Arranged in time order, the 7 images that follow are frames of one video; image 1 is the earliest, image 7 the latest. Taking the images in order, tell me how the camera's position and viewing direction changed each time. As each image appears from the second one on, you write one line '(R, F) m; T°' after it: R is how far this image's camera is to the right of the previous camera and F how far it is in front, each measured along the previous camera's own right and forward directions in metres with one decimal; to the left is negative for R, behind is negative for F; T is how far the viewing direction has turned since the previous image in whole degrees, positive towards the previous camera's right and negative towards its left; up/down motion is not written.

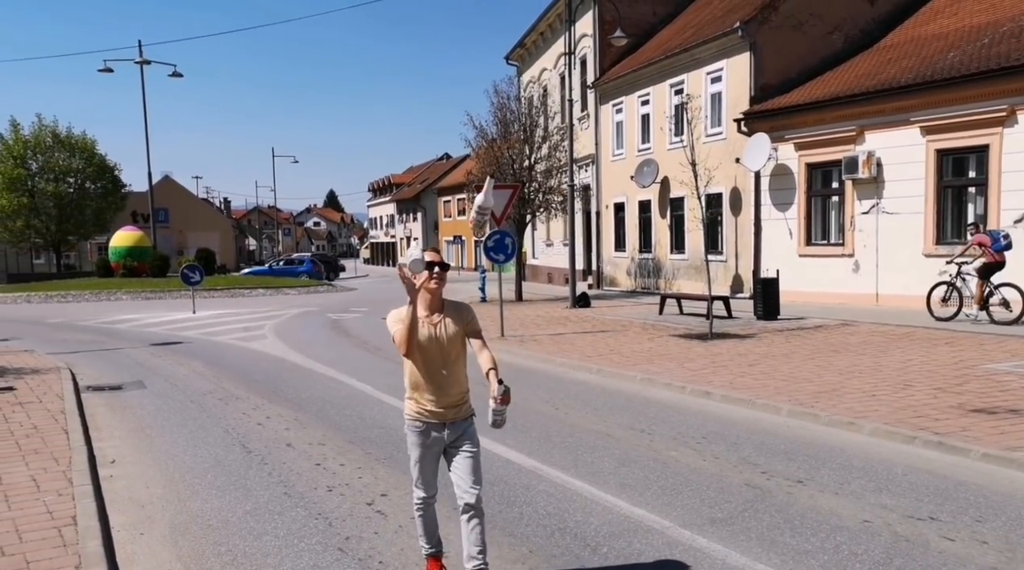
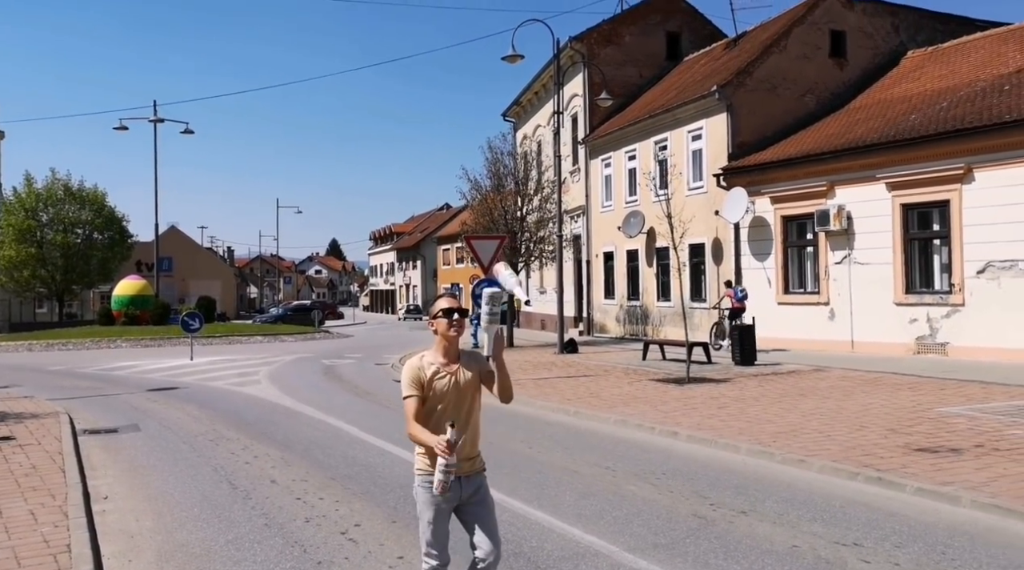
(+0.3, -0.6) m; 0°
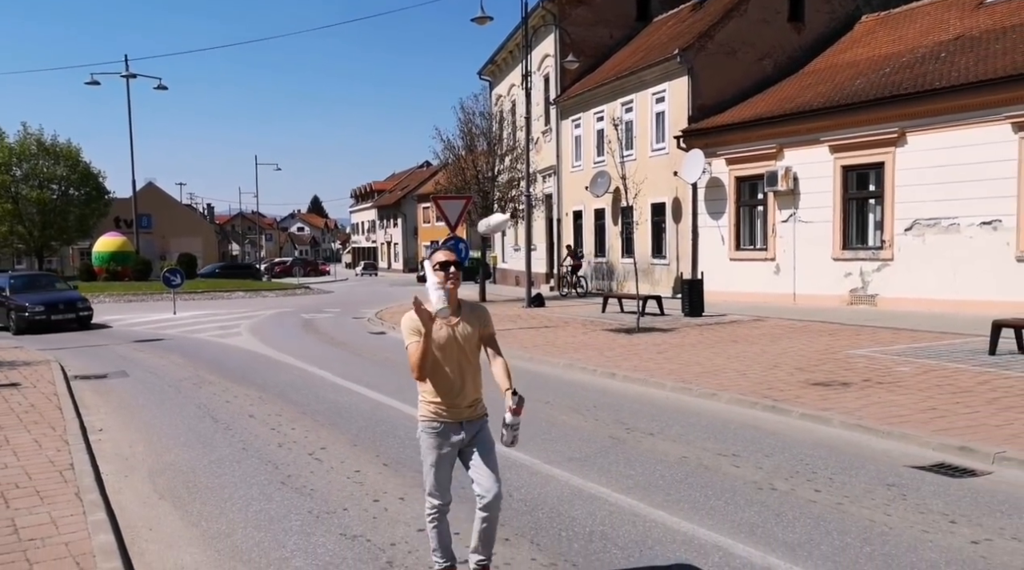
(+0.4, -1.3) m; +1°
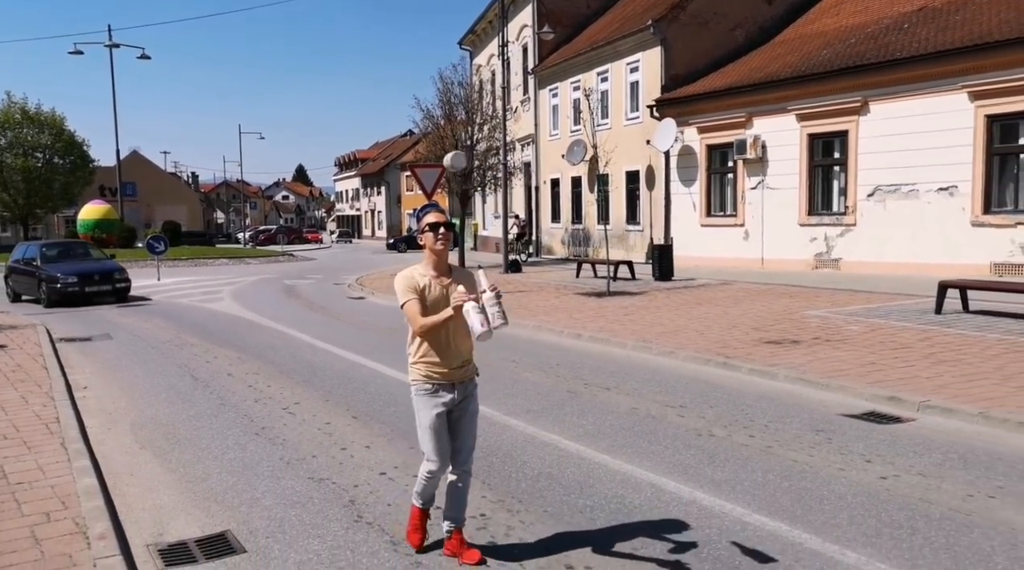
(+0.2, -0.5) m; +1°
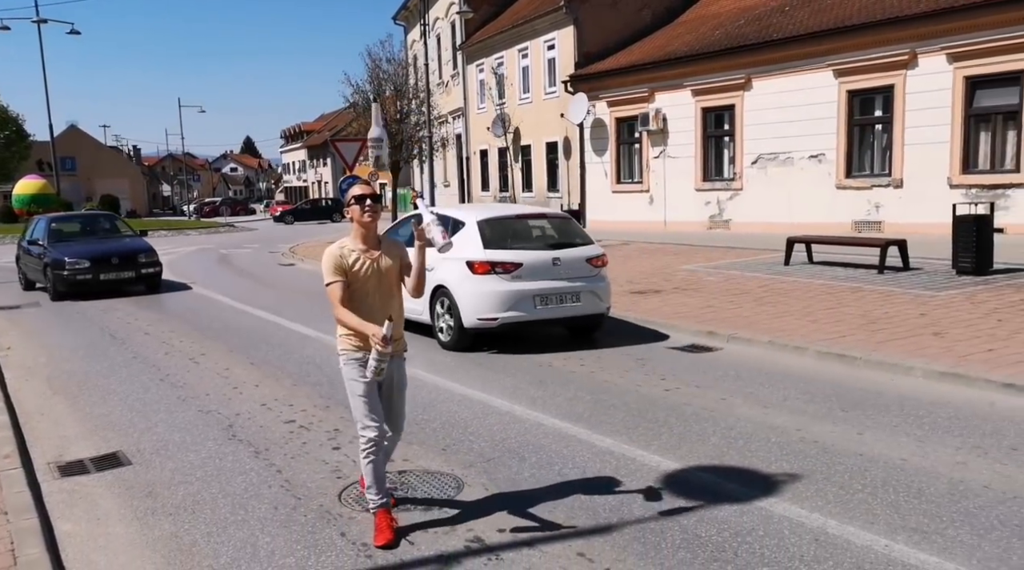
(+0.8, -1.9) m; +3°
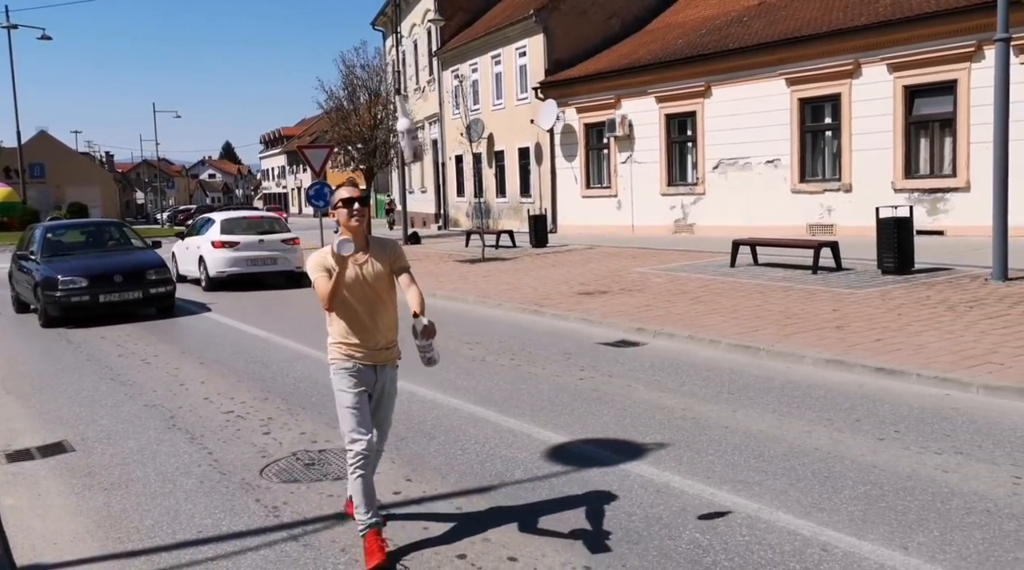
(+0.7, -0.7) m; 0°
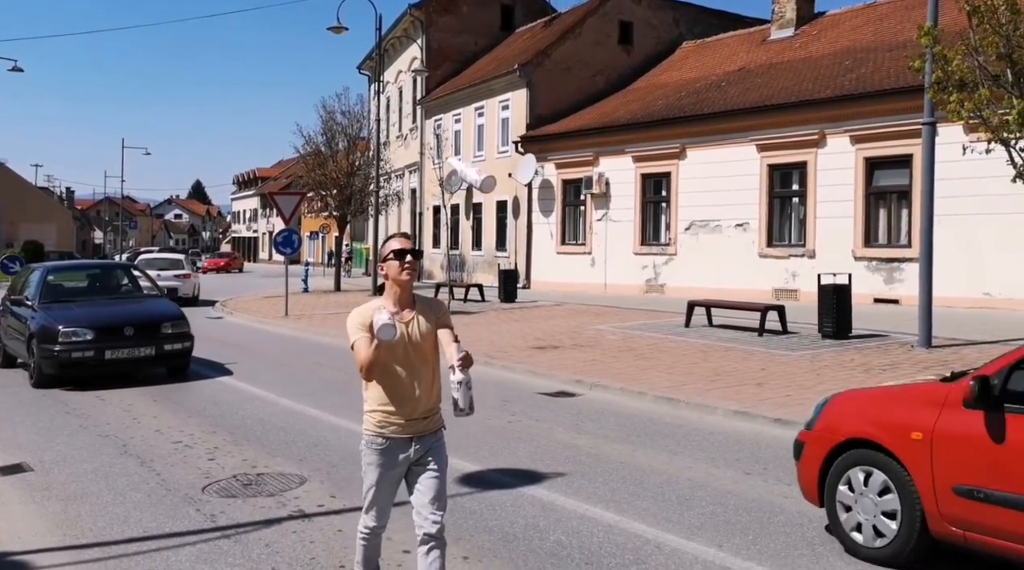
(+0.6, -0.2) m; 0°
